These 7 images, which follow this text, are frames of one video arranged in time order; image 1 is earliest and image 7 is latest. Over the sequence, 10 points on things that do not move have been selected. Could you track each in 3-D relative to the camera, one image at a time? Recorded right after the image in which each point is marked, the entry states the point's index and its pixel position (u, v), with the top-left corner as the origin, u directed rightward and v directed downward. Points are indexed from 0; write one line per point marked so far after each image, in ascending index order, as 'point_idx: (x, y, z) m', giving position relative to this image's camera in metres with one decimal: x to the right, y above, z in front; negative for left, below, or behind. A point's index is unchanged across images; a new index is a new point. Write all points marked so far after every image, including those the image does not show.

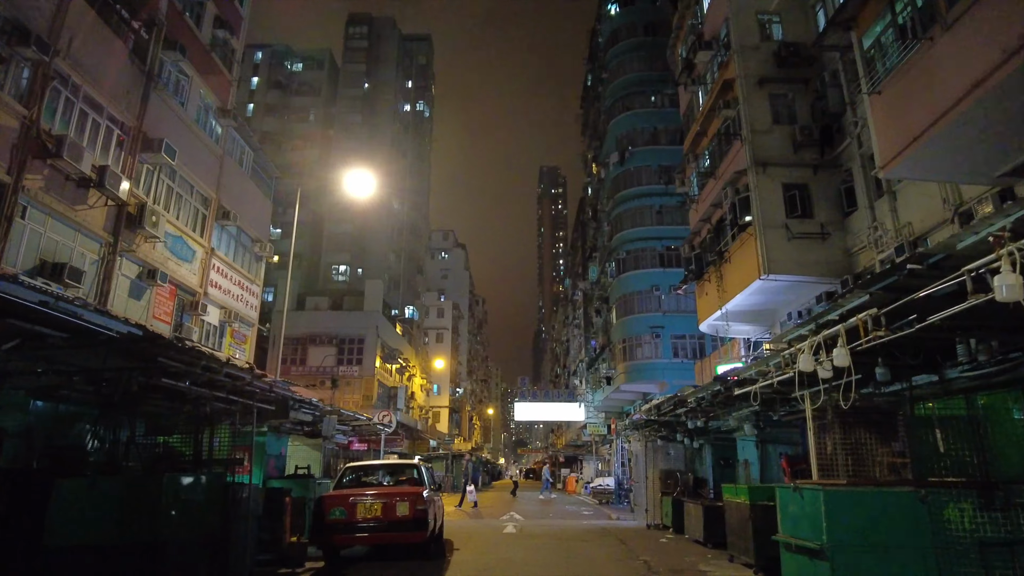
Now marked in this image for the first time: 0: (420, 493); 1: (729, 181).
0: (-1.1, -2.5, +8.1) m
1: (+5.6, +2.8, +17.3) m
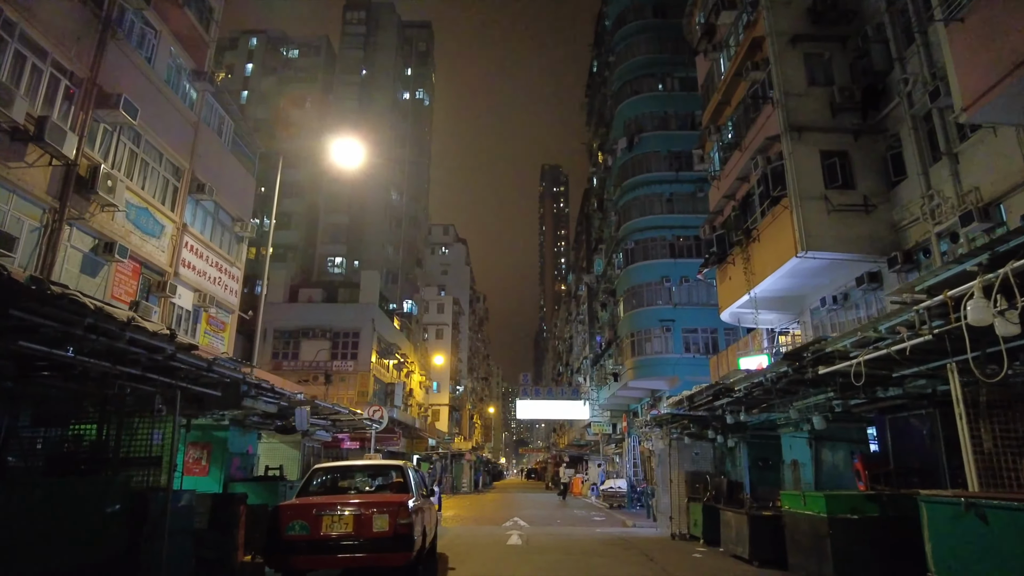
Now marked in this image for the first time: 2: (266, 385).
0: (-1.0, -2.1, +6.4) m
1: (+5.8, +3.2, +15.6) m
2: (-2.8, -1.1, +7.4) m
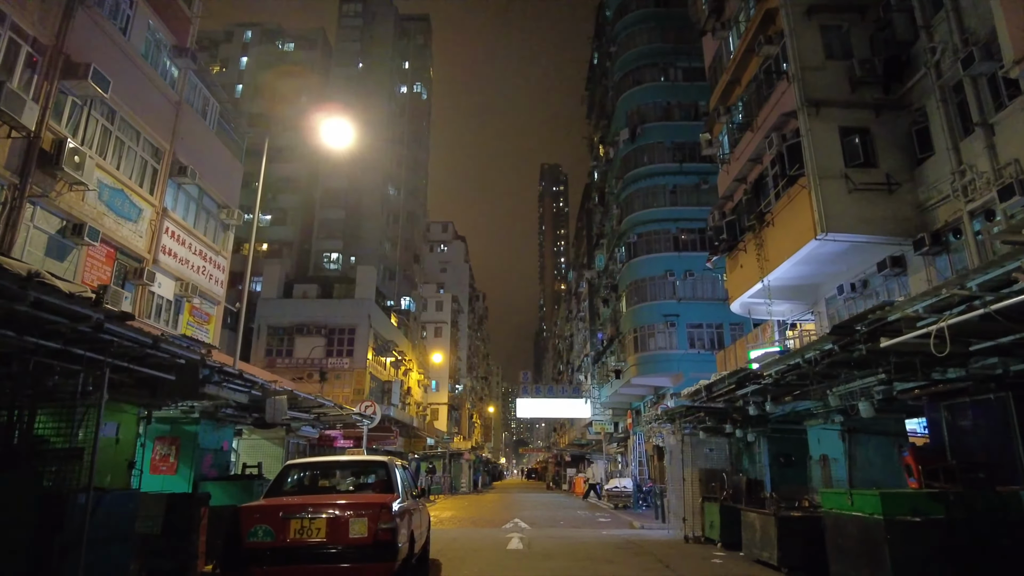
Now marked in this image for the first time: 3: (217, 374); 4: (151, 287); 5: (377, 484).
0: (-1.0, -1.8, +5.5) m
1: (+5.7, +3.5, +14.7) m
2: (-2.8, -0.8, +6.5) m
3: (-2.9, -0.8, +6.5) m
4: (-7.6, 0.0, +14.2) m
5: (-1.4, -1.9, +6.6) m
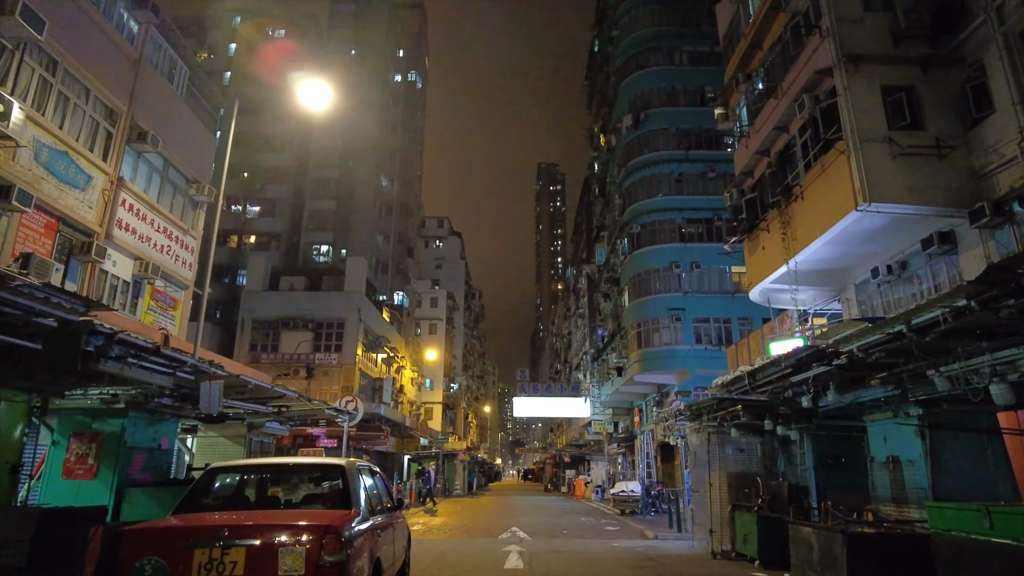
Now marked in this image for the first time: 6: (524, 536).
0: (-1.0, -1.4, +3.9) m
1: (+5.7, +3.9, +13.2) m
2: (-2.8, -0.4, +4.9) m
3: (-2.9, -0.4, +4.9) m
4: (-7.7, +0.4, +12.5) m
5: (-1.4, -1.5, +5.0) m
6: (+0.2, -4.9, +13.3) m
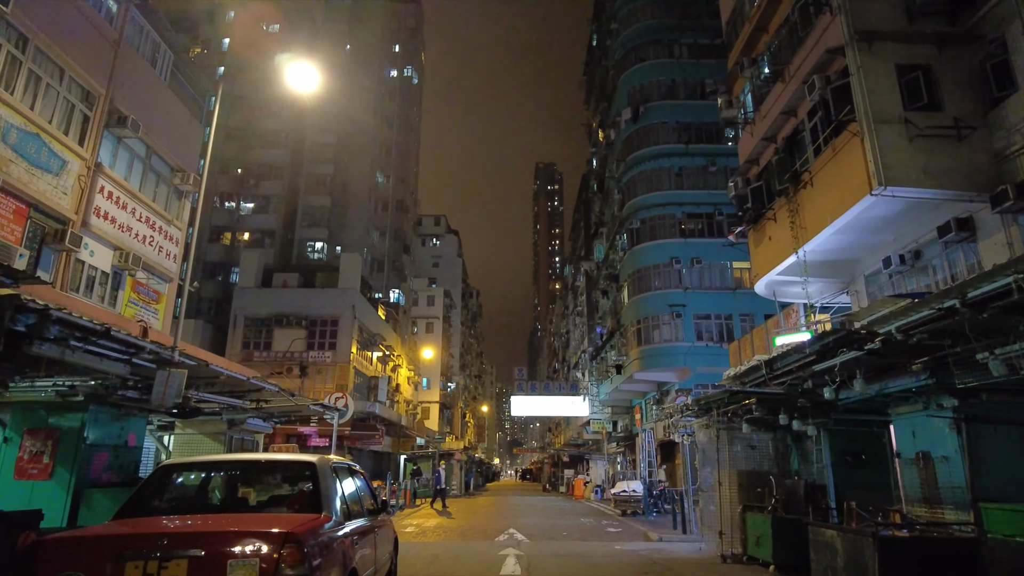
0: (-1.0, -1.2, +3.3) m
1: (+5.7, +4.1, +12.6) m
2: (-2.8, -0.2, +4.3) m
3: (-2.9, -0.3, +4.3) m
4: (-7.7, +0.6, +11.9) m
5: (-1.4, -1.4, +4.4) m
6: (+0.2, -4.7, +12.7) m
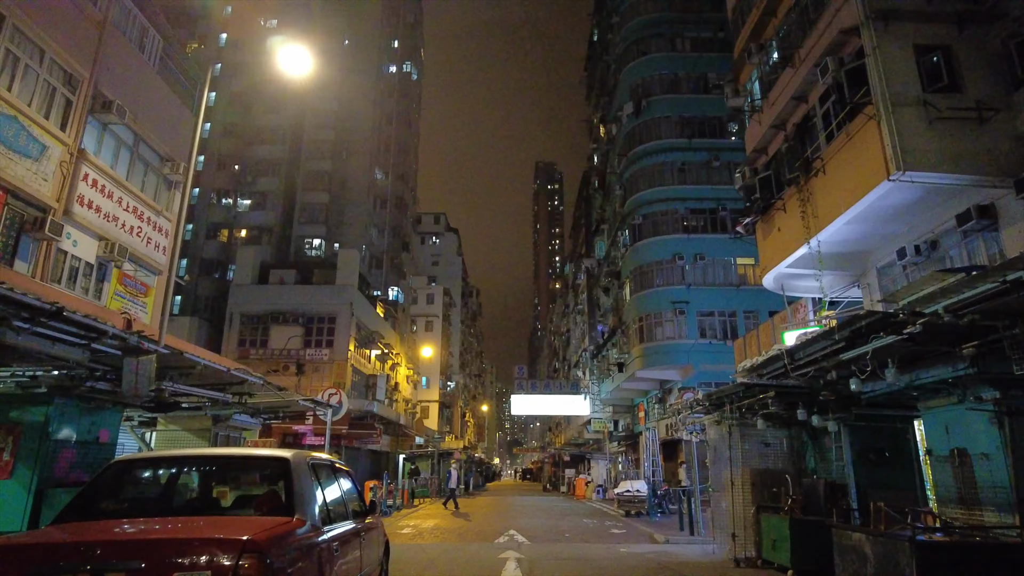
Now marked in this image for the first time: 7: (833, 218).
0: (-1.0, -1.1, +2.8) m
1: (+5.7, +4.2, +12.1) m
2: (-2.8, -0.1, +3.8) m
3: (-2.9, -0.1, +3.8) m
4: (-7.7, +0.8, +11.4) m
5: (-1.4, -1.2, +3.9) m
6: (+0.2, -4.6, +12.2) m
7: (+5.8, +1.3, +12.1) m
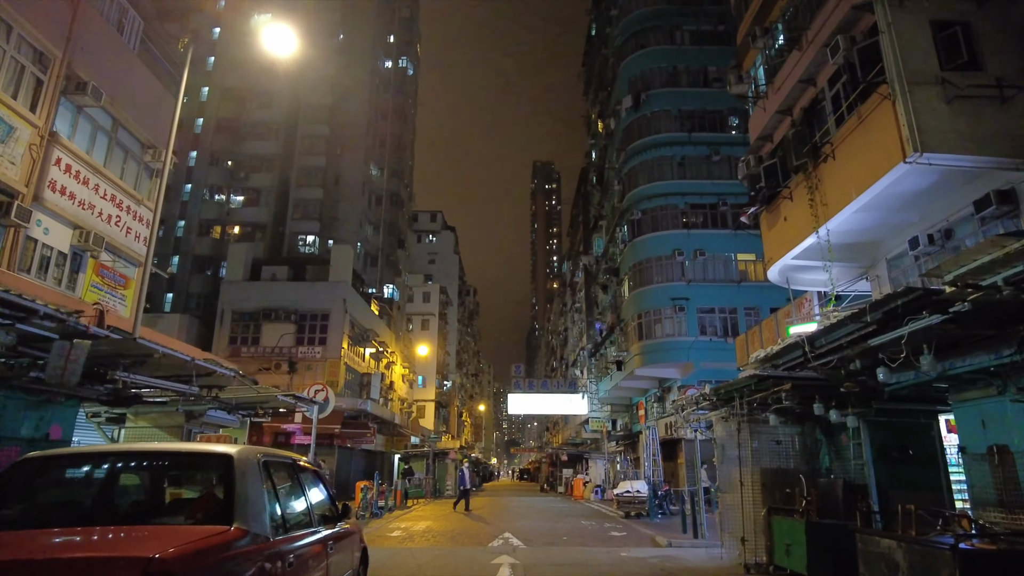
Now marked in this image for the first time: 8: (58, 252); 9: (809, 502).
0: (-1.1, -0.9, +2.2) m
1: (+5.6, +4.4, +11.5) m
2: (-2.9, +0.1, +3.3) m
3: (-3.0, 0.0, +3.2) m
4: (-7.8, +0.9, +10.8) m
5: (-1.4, -1.1, +3.3) m
6: (+0.1, -4.4, +11.6) m
7: (+5.7, +1.4, +11.5) m
8: (-8.0, +0.6, +11.8) m
9: (+3.2, -2.3, +7.3) m
